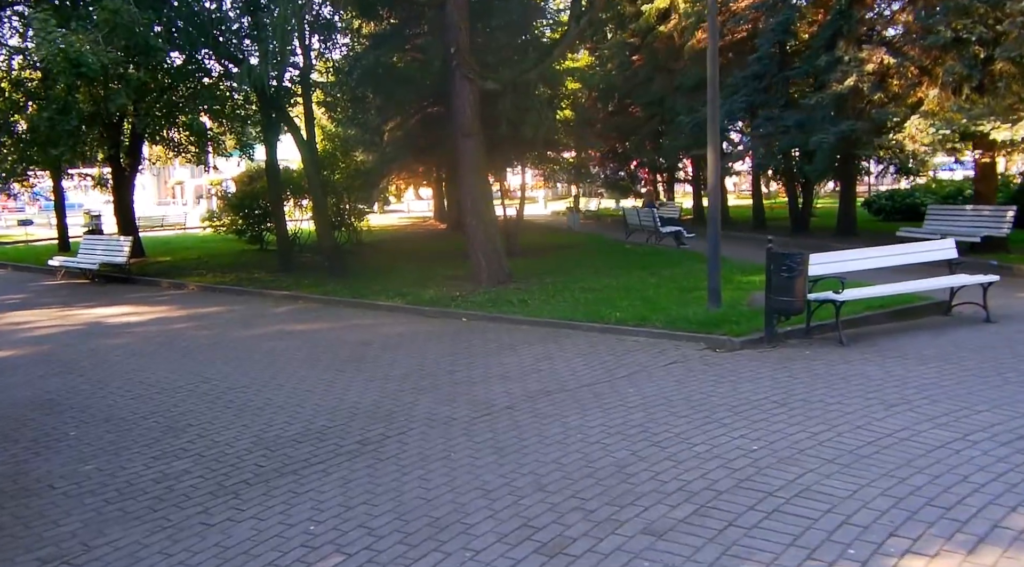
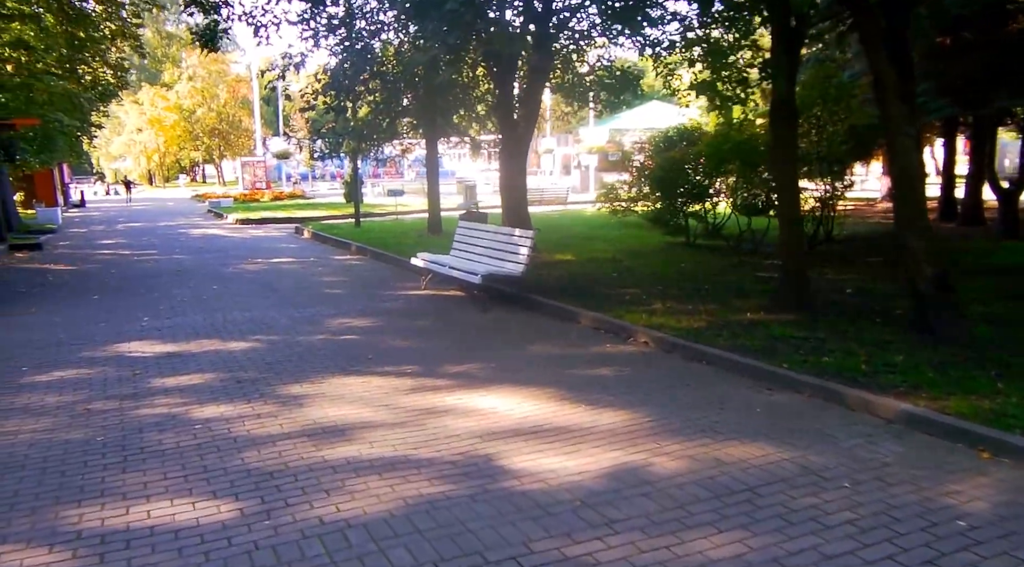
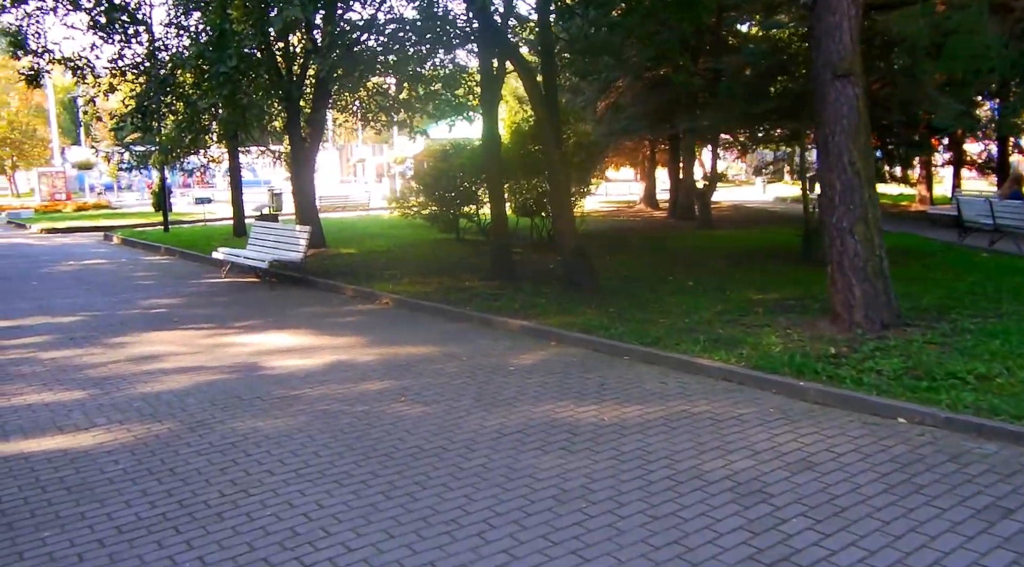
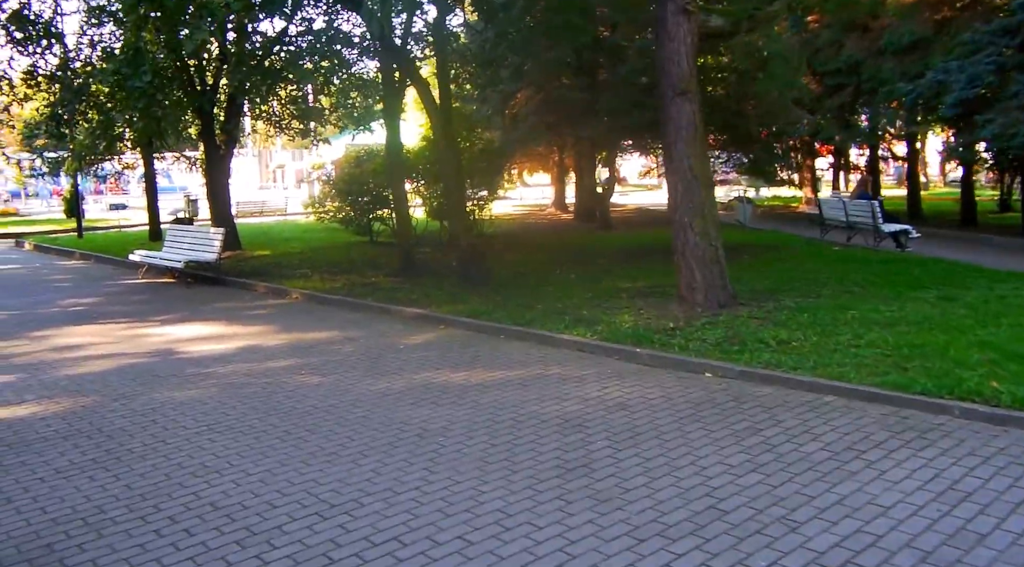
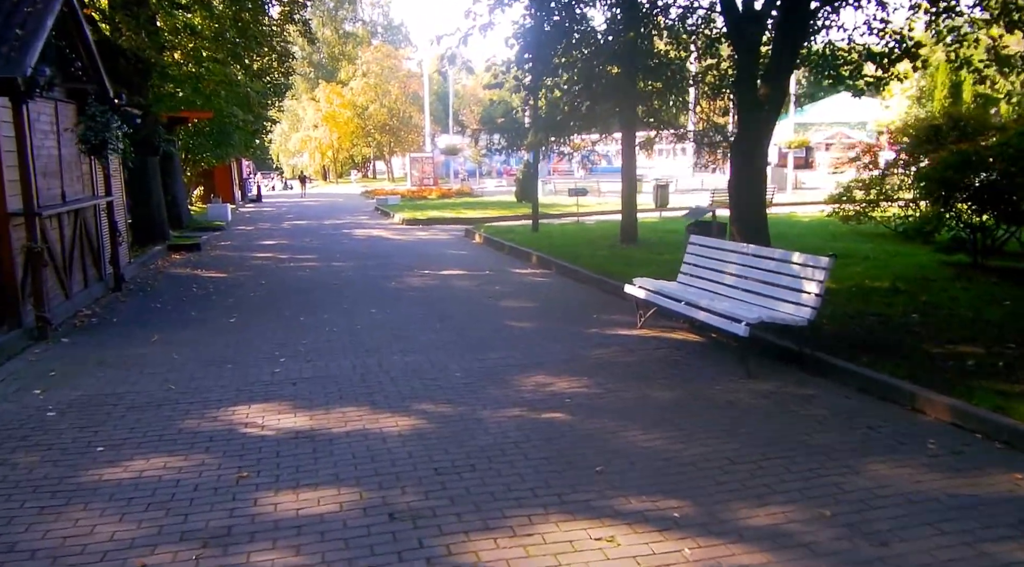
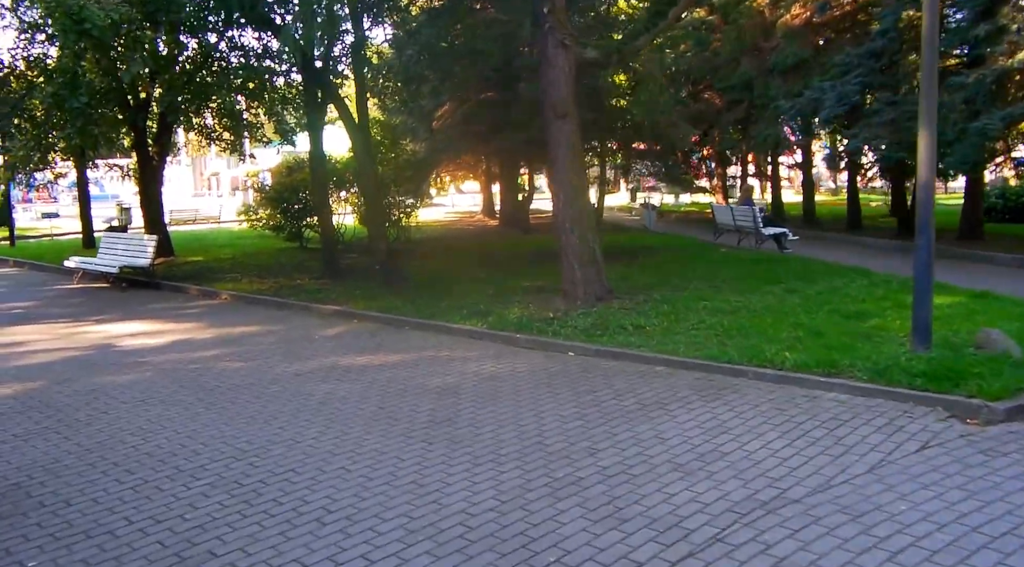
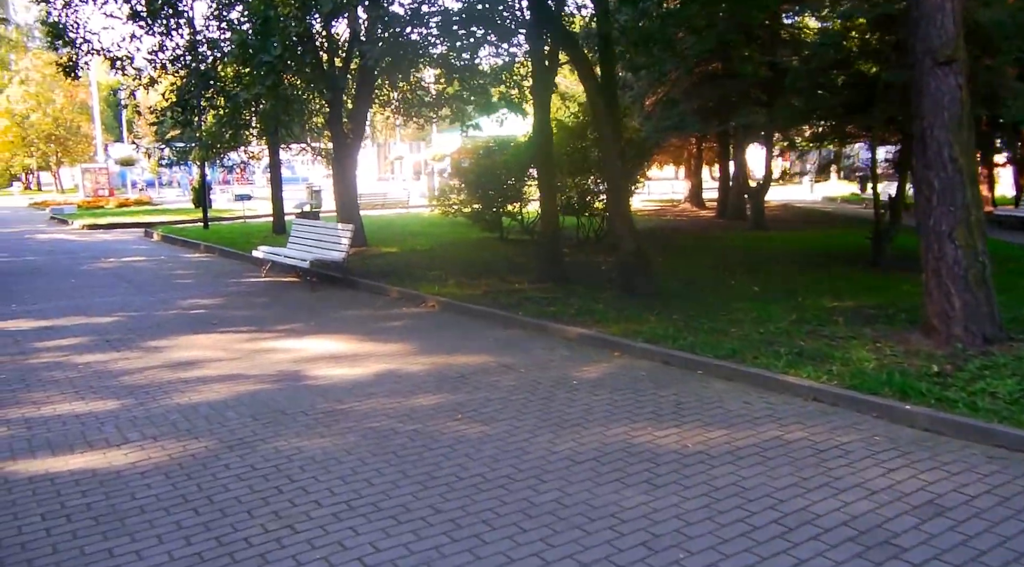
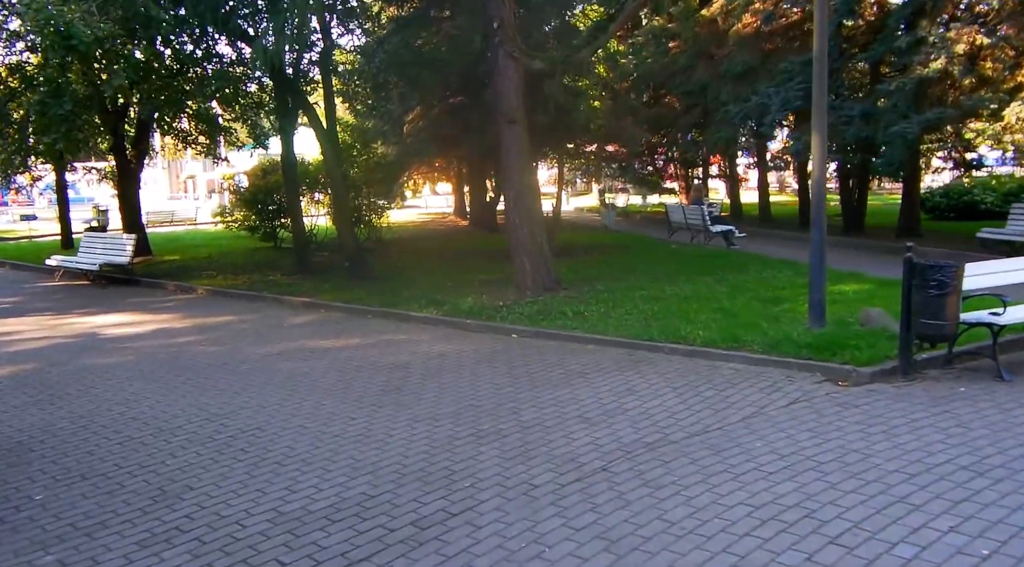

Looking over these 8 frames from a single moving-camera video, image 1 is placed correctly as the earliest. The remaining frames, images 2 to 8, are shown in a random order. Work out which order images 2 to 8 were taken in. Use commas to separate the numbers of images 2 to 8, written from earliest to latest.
8, 6, 4, 3, 7, 2, 5
